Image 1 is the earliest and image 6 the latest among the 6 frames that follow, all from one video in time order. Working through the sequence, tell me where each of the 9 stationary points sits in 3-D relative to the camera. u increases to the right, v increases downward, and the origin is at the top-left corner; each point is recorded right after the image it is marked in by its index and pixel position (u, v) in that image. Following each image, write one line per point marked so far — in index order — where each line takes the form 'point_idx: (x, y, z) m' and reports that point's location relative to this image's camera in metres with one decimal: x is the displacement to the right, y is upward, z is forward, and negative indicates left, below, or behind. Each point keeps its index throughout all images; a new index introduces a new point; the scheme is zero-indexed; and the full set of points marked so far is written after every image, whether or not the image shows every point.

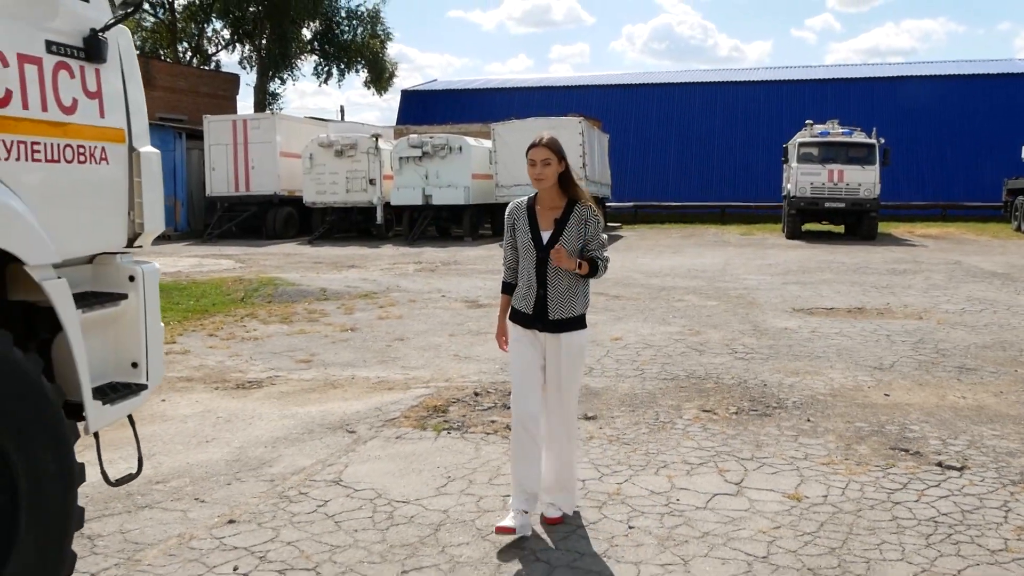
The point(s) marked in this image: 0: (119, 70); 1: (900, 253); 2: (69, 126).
0: (-1.3, +0.7, +3.5) m
1: (+7.1, +0.6, +19.1) m
2: (-1.3, +0.5, +3.2) m
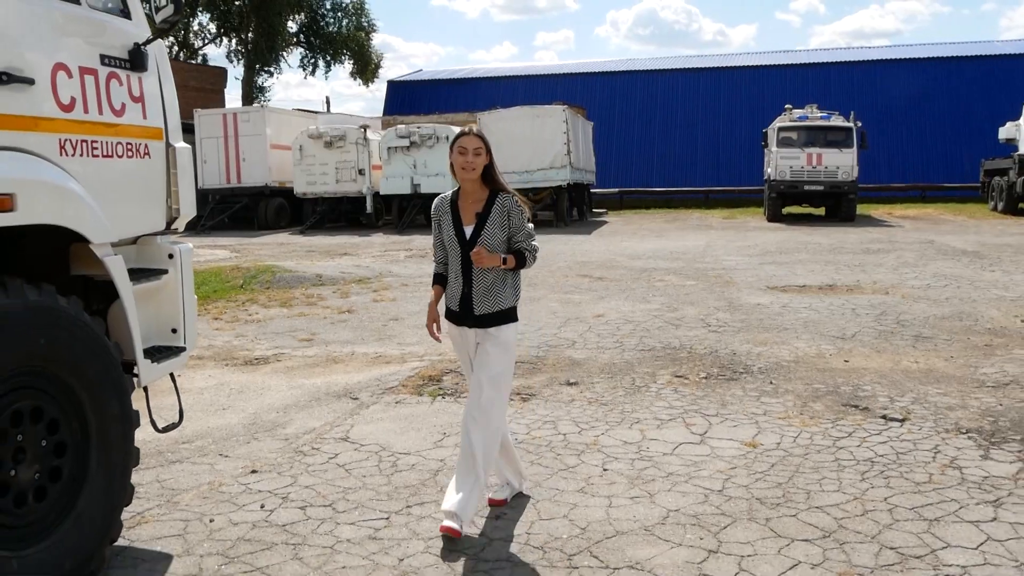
0: (-1.3, +0.8, +4.0) m
1: (+6.8, +1.0, +19.7) m
2: (-1.4, +0.6, +3.7) m
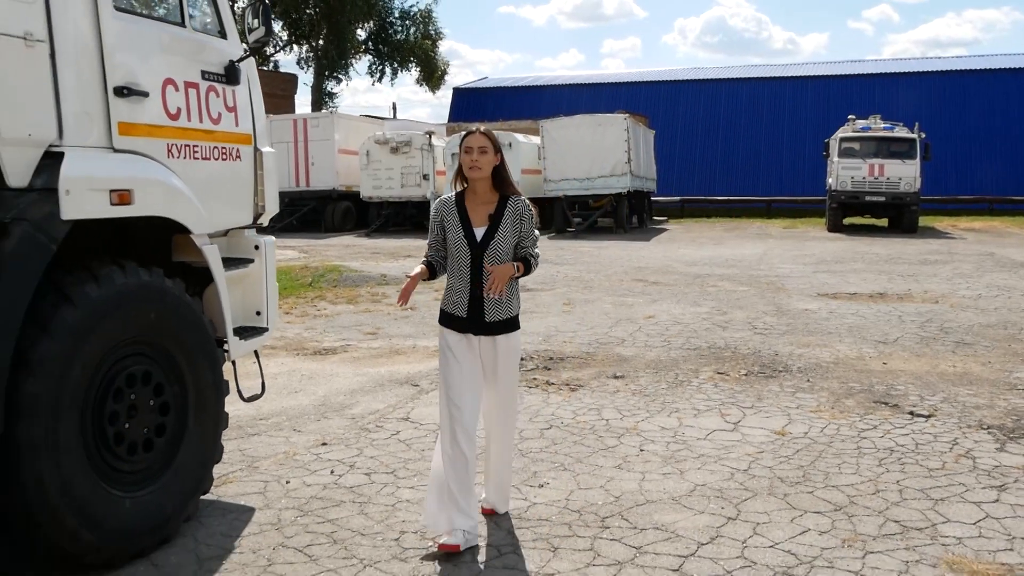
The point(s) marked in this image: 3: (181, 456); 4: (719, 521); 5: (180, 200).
0: (-1.1, +0.9, +4.5) m
1: (+8.0, +0.8, +19.7) m
2: (-1.2, +0.6, +4.3) m
3: (-1.2, -0.6, +3.8) m
4: (+0.8, -0.9, +3.9) m
5: (-1.2, +0.3, +3.8) m
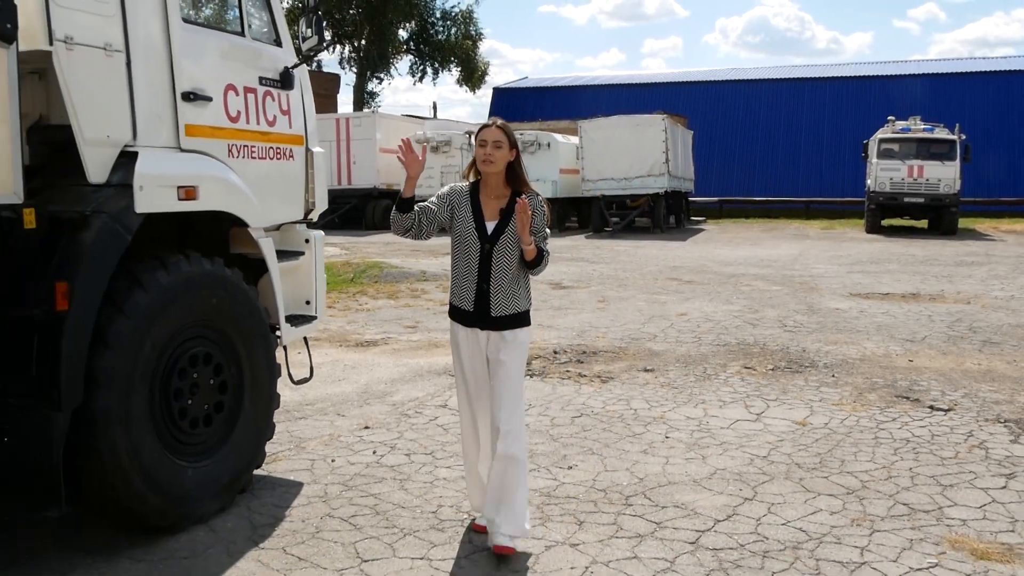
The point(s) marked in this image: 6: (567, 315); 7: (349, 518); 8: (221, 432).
0: (-1.0, +0.9, +4.9) m
1: (+8.7, +0.7, +19.7) m
2: (-1.0, +0.7, +4.6) m
3: (-1.1, -0.6, +4.1) m
4: (+0.9, -0.8, +4.2) m
5: (-1.1, +0.4, +4.1) m
6: (+0.5, -0.3, +10.2) m
7: (-0.6, -0.9, +4.1) m
8: (-1.1, -0.6, +4.1) m
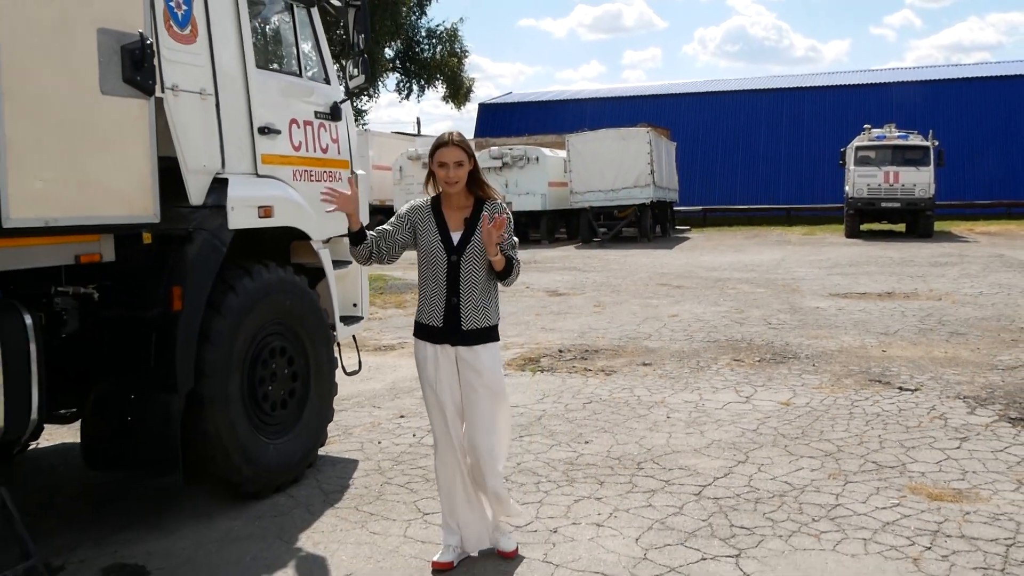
0: (-0.9, +0.9, +5.6) m
1: (+8.5, +0.7, +20.6) m
2: (-1.0, +0.6, +5.3) m
3: (-1.0, -0.6, +4.9) m
4: (+1.0, -0.8, +4.9) m
5: (-1.0, +0.3, +4.9) m
6: (+0.6, -0.3, +10.9) m
7: (-0.5, -0.9, +4.8) m
8: (-1.0, -0.6, +4.8) m
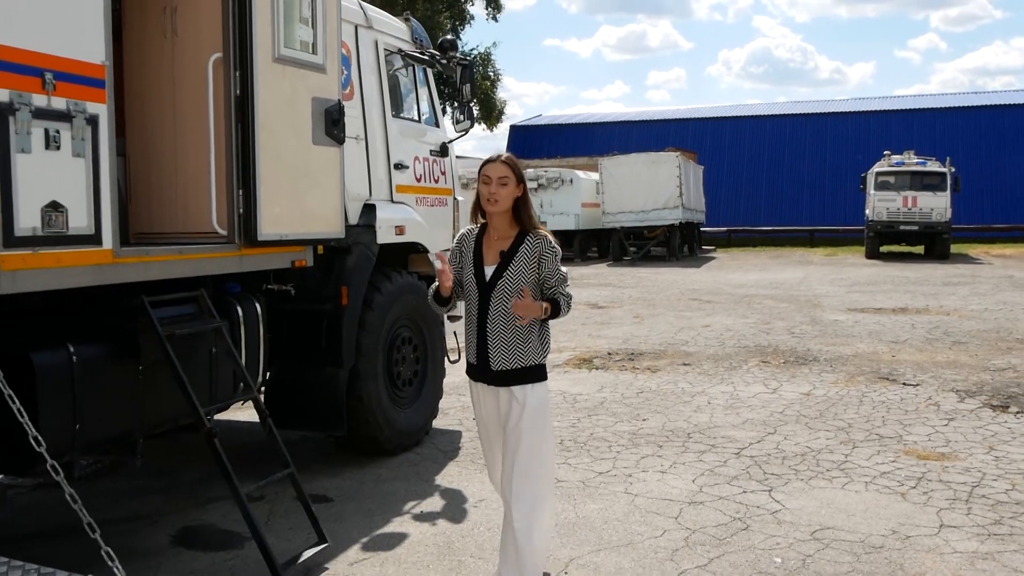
0: (-0.4, +0.9, +6.9) m
1: (+9.3, +0.4, +21.7) m
2: (-0.5, +0.6, +6.6) m
3: (-0.5, -0.6, +6.1) m
4: (+1.5, -0.9, +6.2) m
5: (-0.5, +0.3, +6.2) m
6: (+1.1, -0.5, +12.2) m
7: (0.0, -0.9, +6.0) m
8: (-0.5, -0.6, +6.1) m
